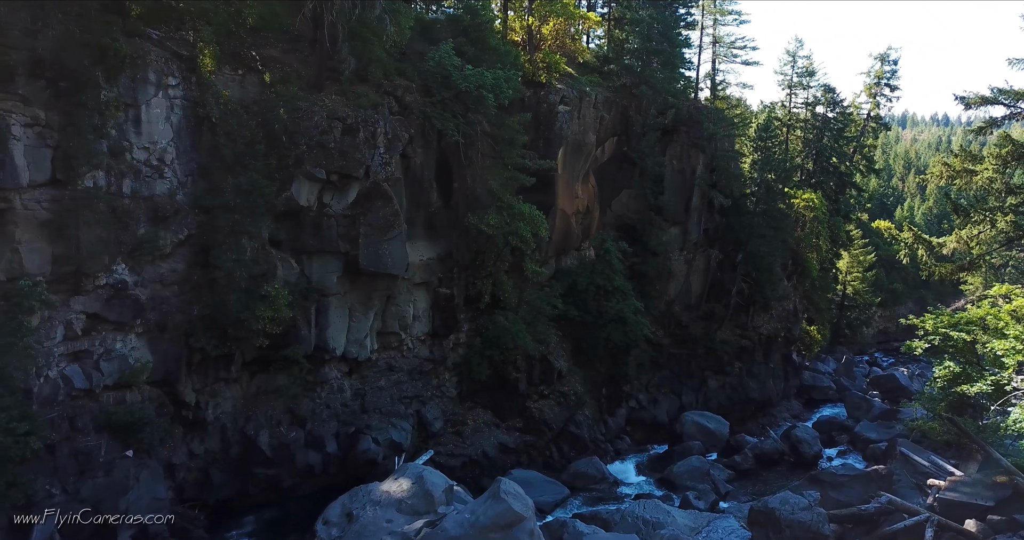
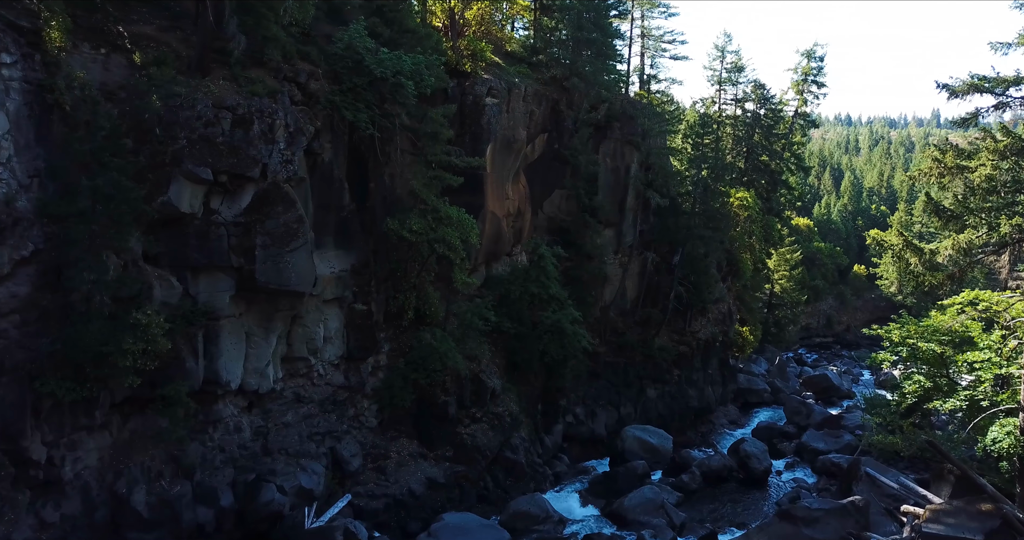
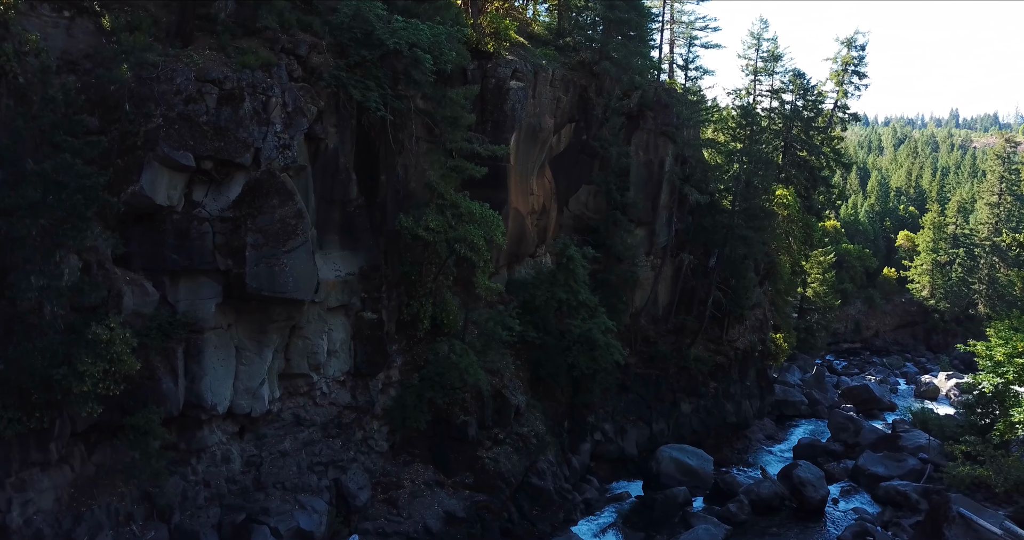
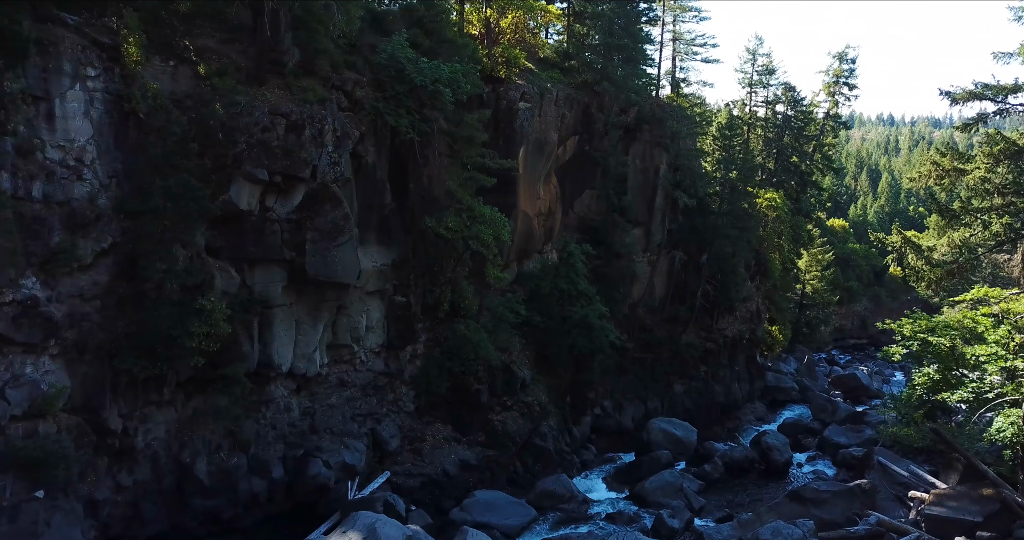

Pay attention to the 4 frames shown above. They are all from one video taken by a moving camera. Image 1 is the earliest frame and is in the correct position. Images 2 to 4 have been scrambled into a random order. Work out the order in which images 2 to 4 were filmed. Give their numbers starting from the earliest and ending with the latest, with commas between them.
4, 2, 3
